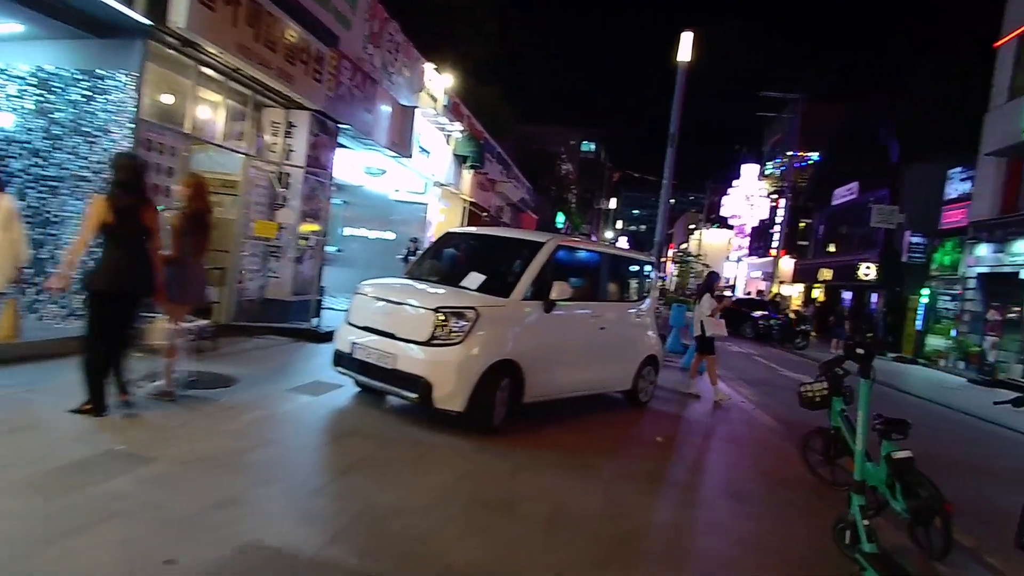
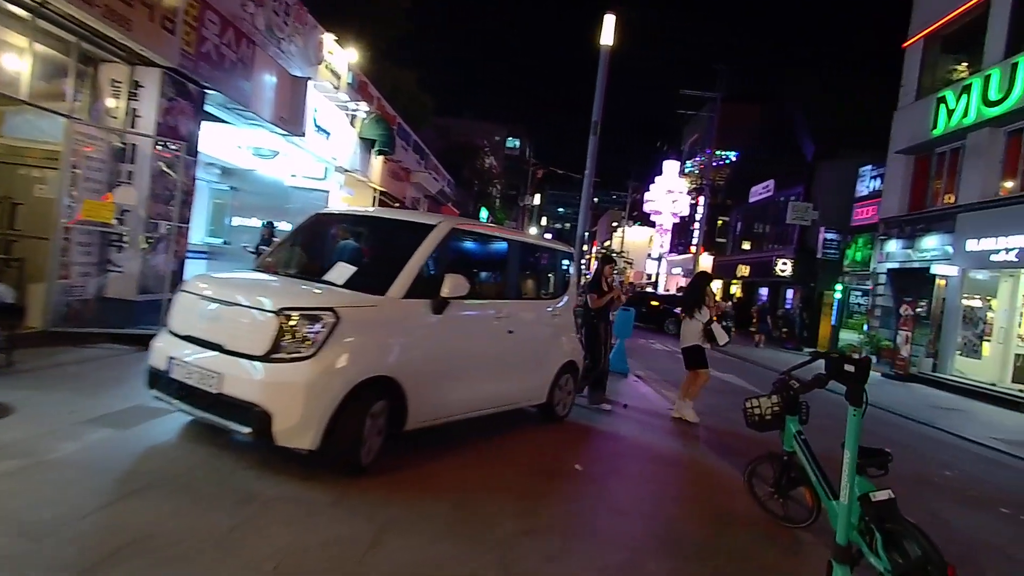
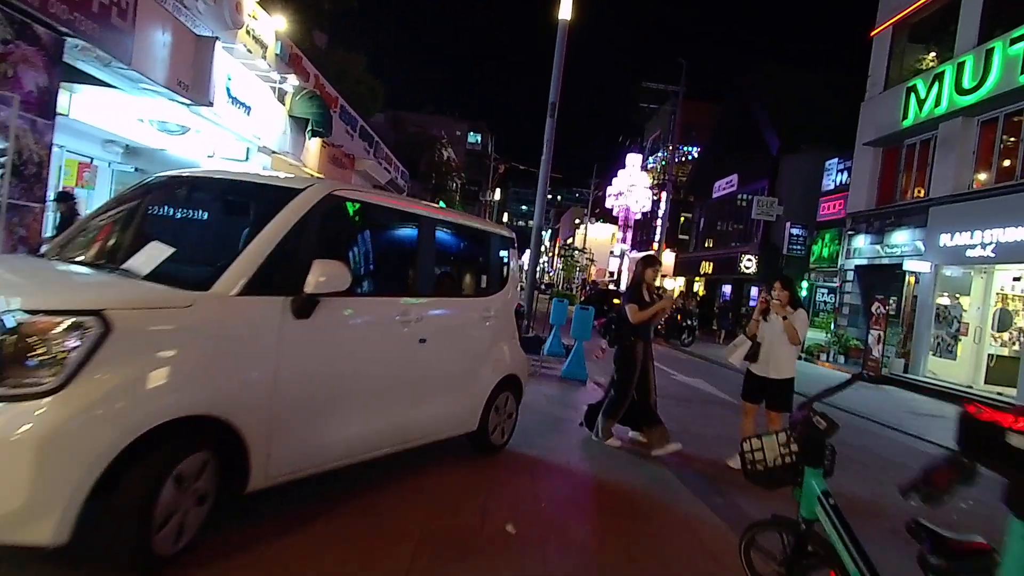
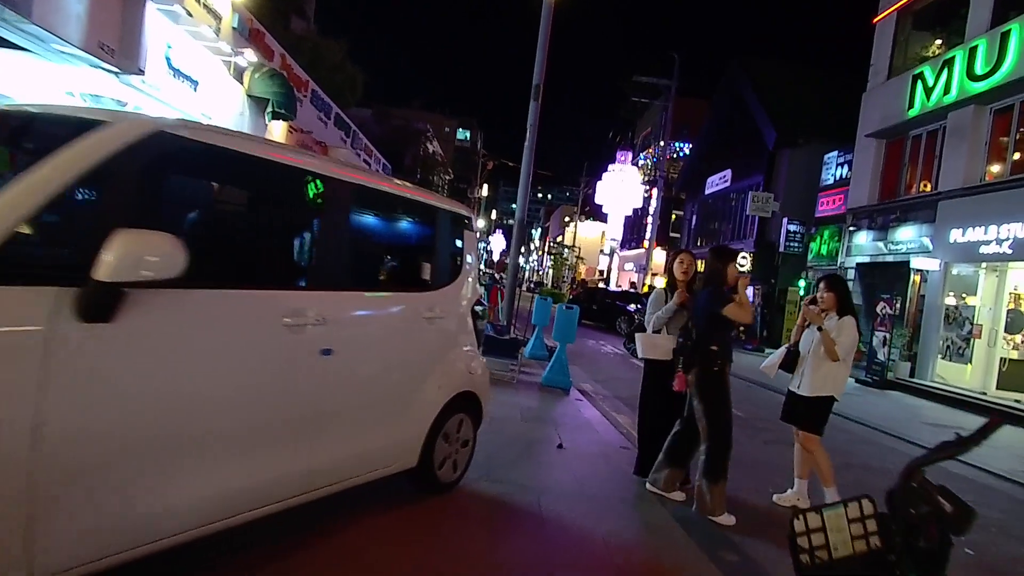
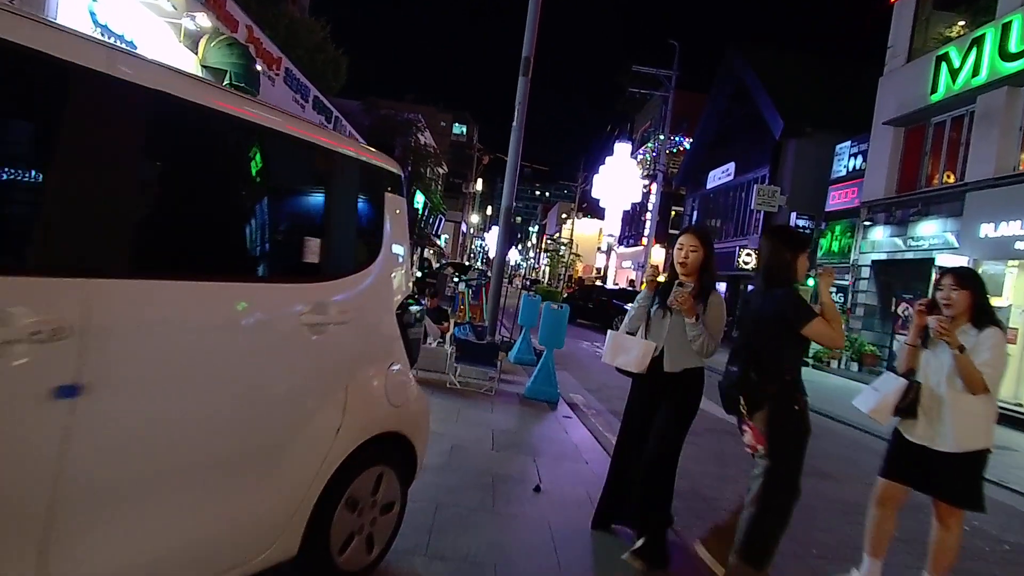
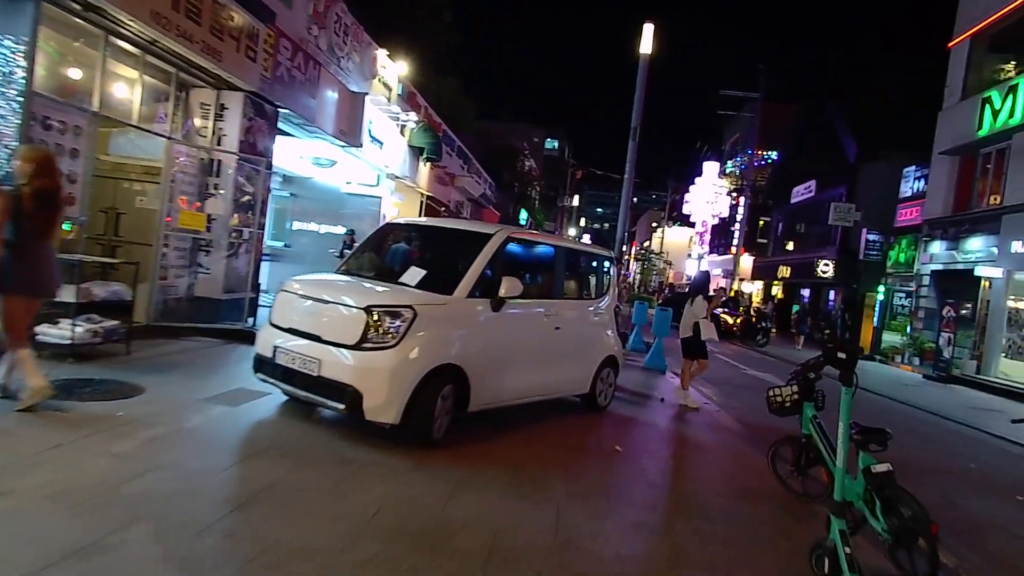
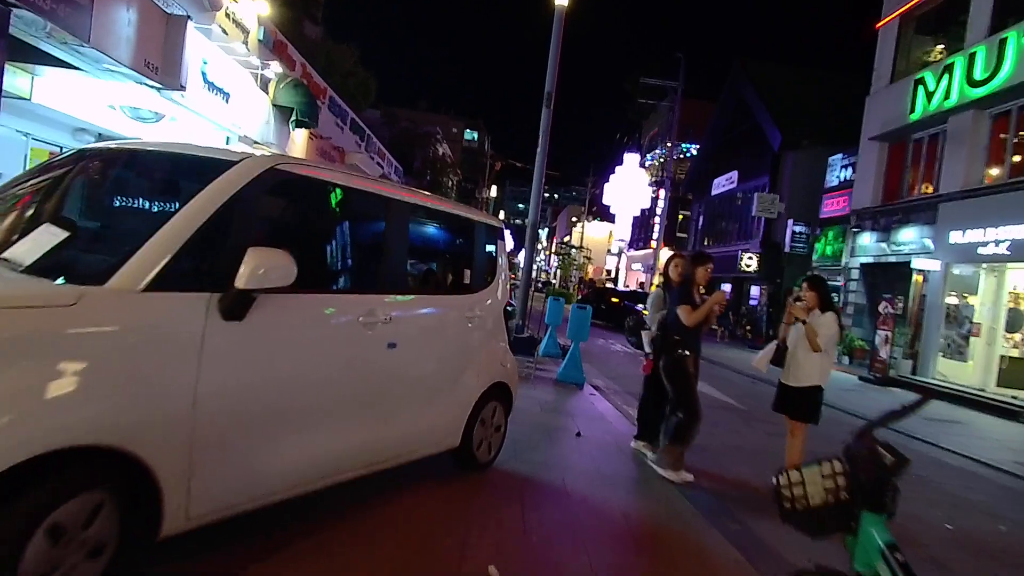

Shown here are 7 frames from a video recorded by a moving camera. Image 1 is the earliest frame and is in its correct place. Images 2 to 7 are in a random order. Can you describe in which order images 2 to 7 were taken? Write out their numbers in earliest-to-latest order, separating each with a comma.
6, 2, 3, 7, 4, 5
